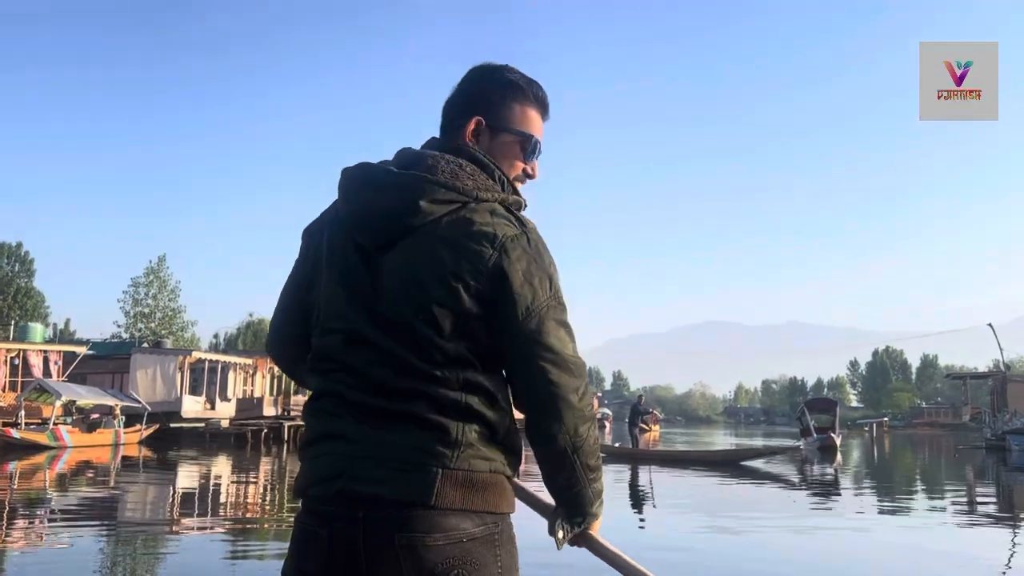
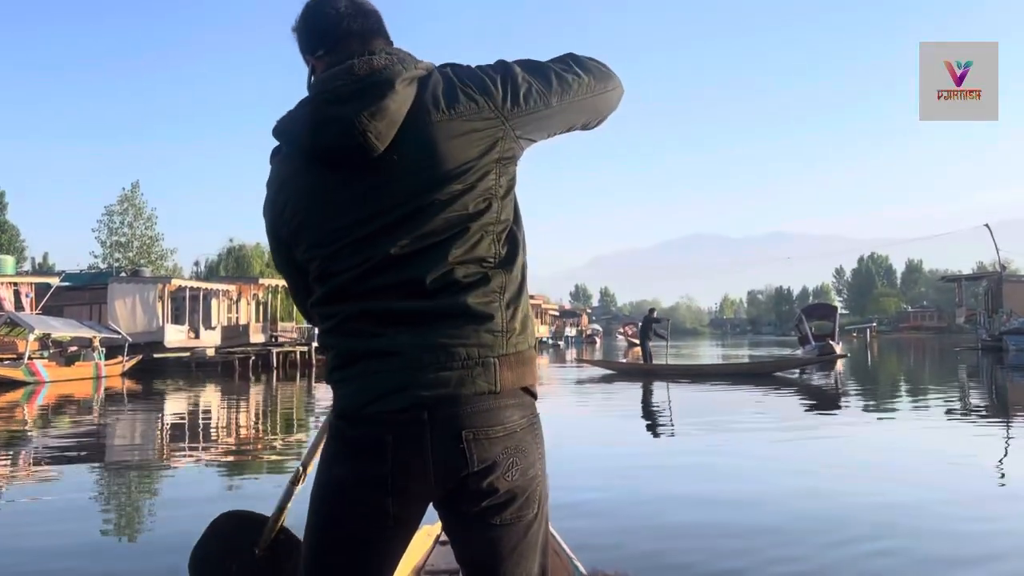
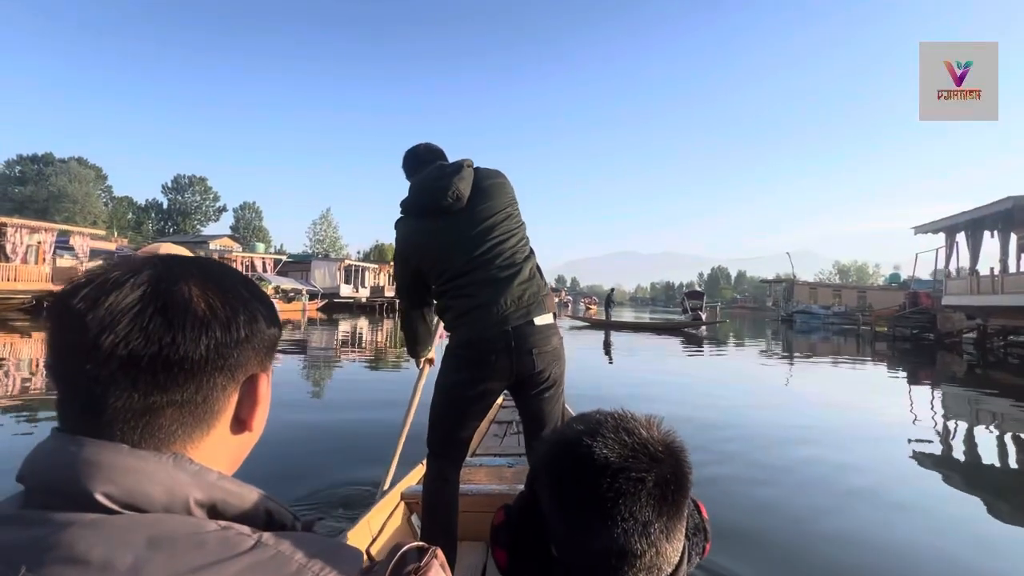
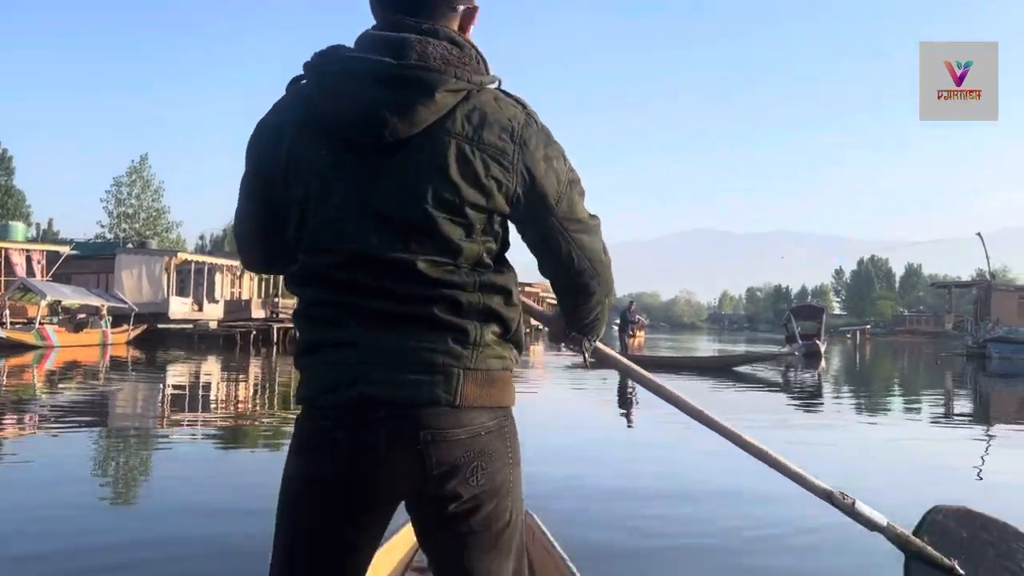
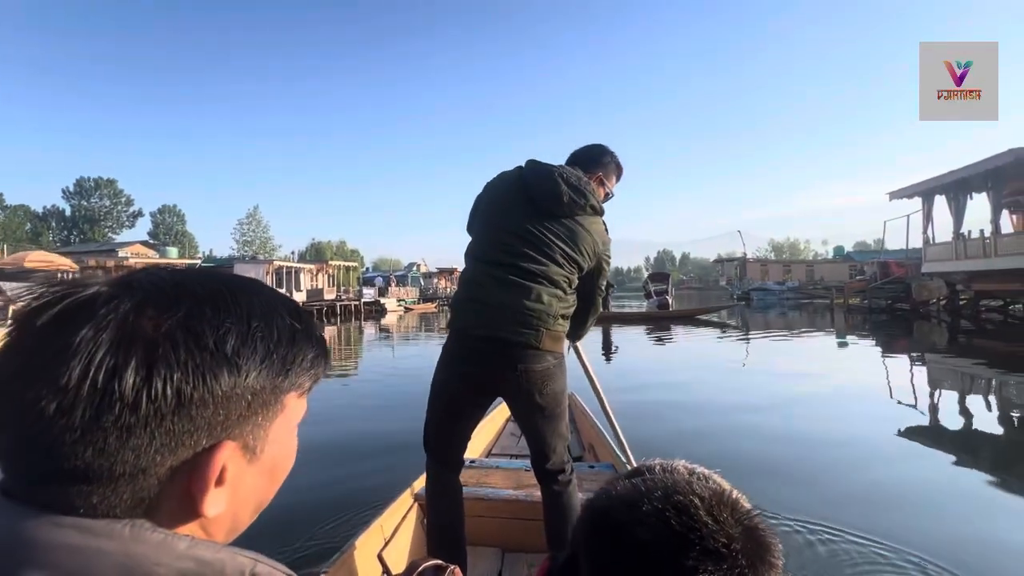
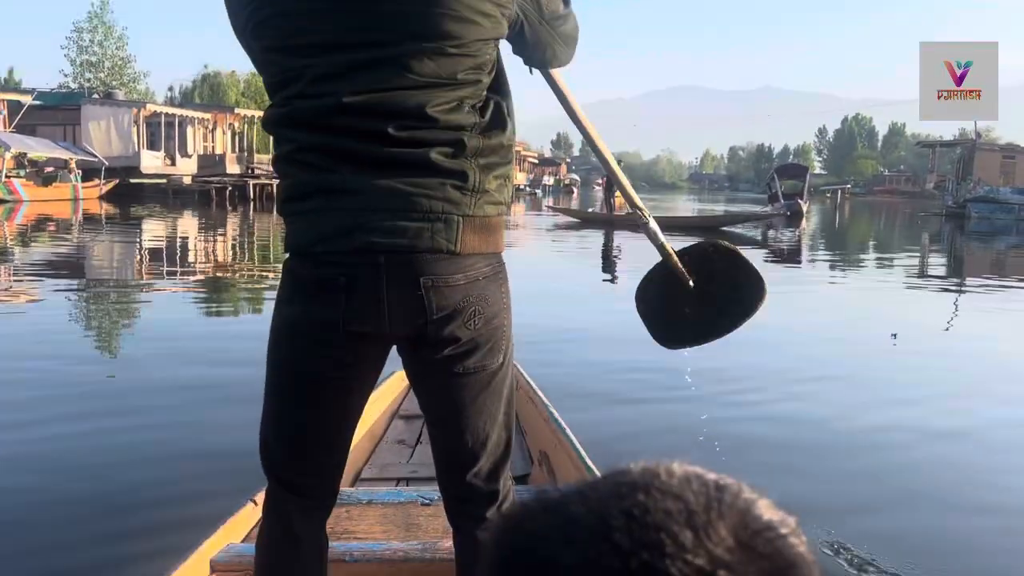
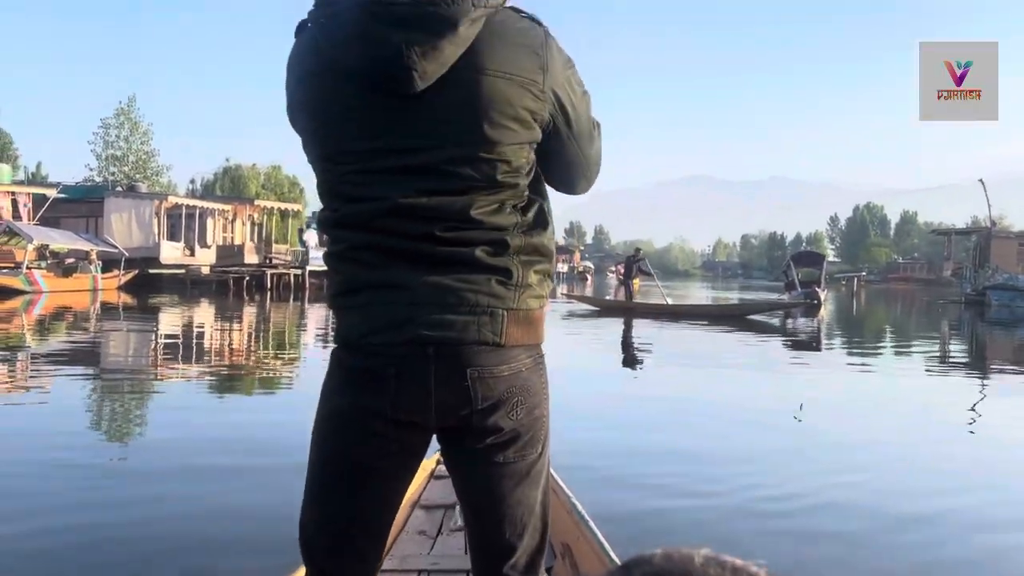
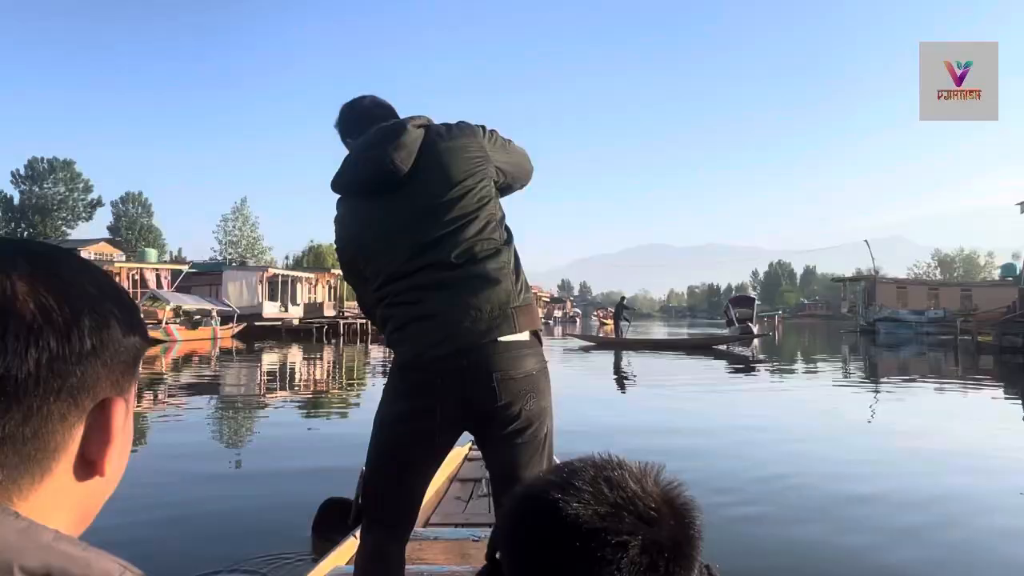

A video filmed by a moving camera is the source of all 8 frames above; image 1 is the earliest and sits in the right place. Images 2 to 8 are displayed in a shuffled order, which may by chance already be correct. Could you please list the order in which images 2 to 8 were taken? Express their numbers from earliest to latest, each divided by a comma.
4, 6, 7, 2, 8, 3, 5
